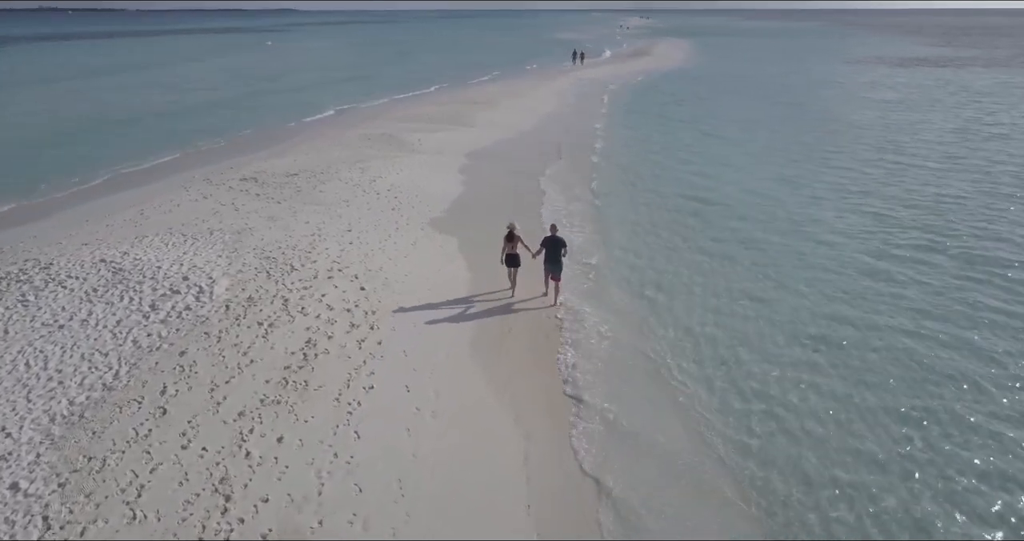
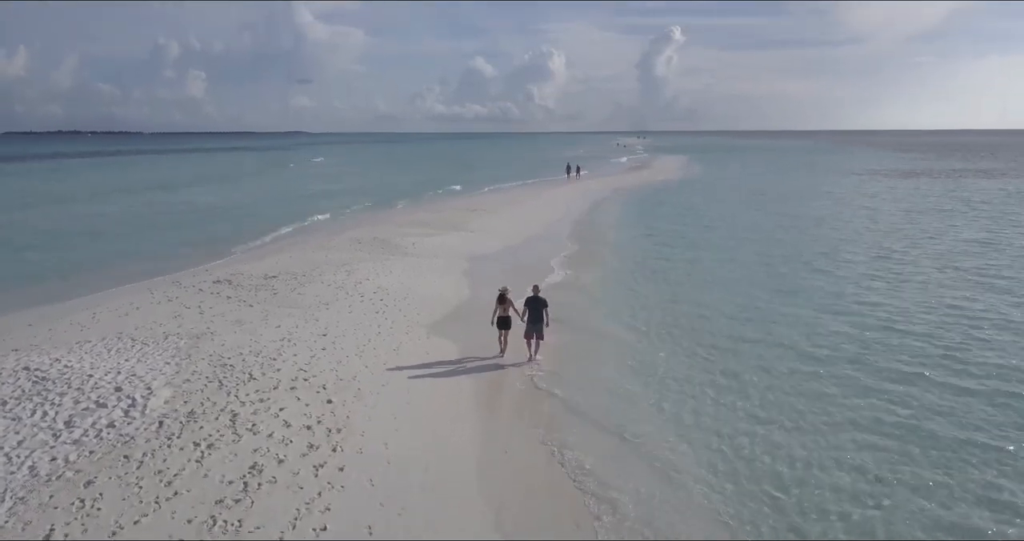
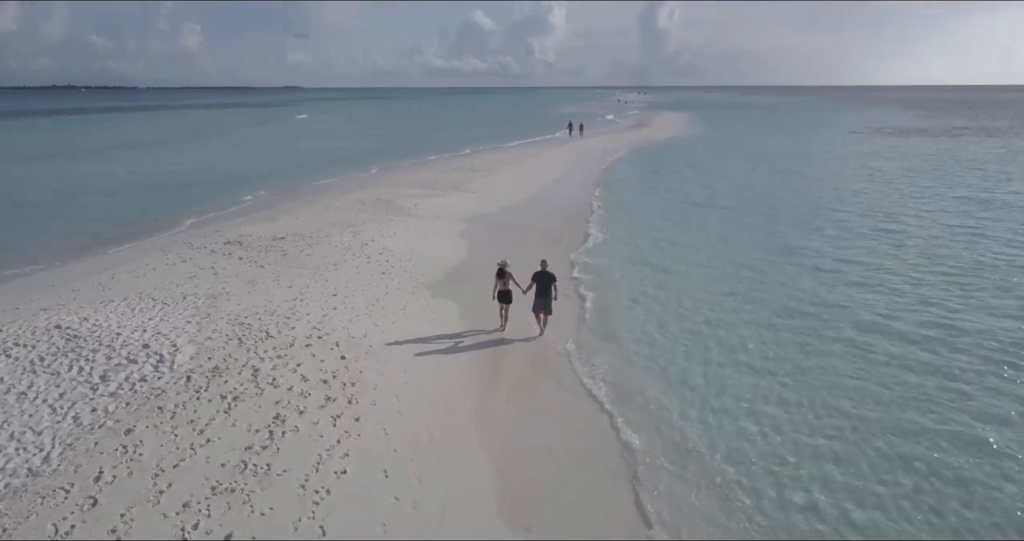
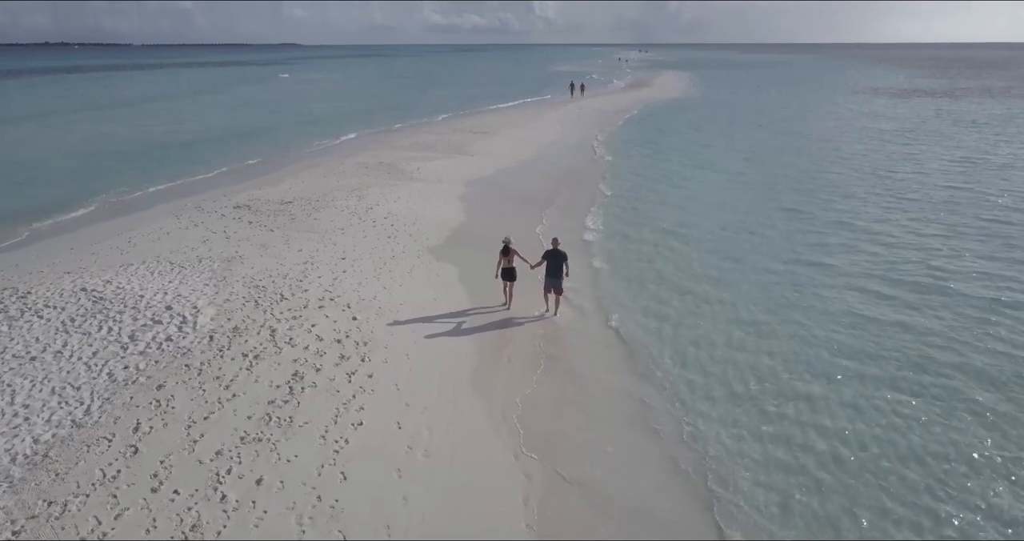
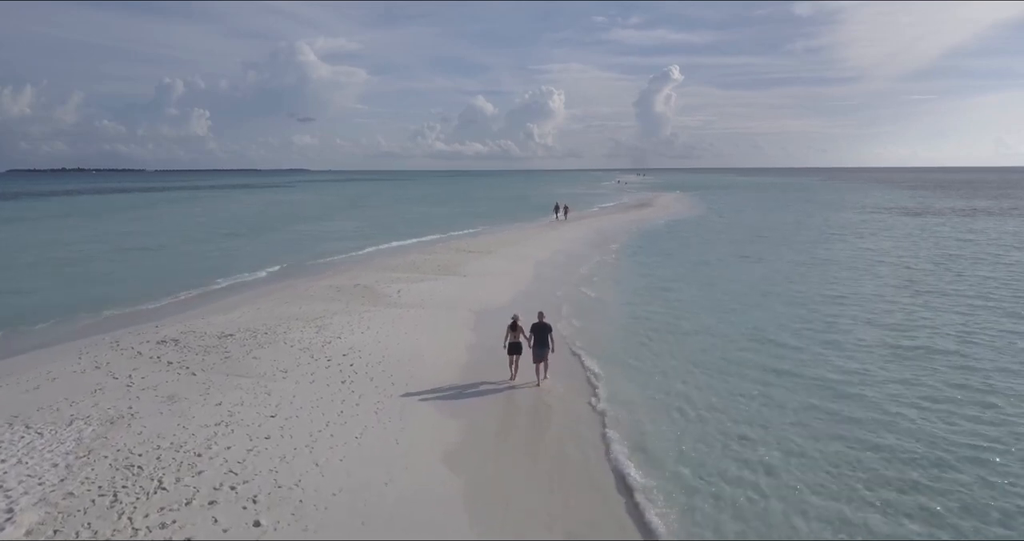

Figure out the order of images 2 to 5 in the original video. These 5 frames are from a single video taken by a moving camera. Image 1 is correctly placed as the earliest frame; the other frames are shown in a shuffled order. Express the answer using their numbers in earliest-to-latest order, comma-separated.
4, 3, 2, 5
